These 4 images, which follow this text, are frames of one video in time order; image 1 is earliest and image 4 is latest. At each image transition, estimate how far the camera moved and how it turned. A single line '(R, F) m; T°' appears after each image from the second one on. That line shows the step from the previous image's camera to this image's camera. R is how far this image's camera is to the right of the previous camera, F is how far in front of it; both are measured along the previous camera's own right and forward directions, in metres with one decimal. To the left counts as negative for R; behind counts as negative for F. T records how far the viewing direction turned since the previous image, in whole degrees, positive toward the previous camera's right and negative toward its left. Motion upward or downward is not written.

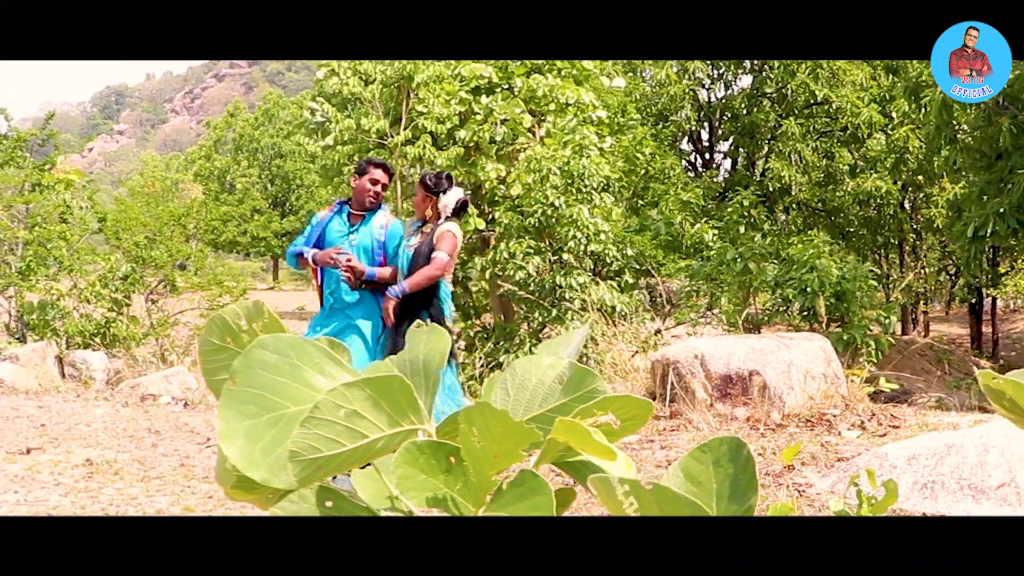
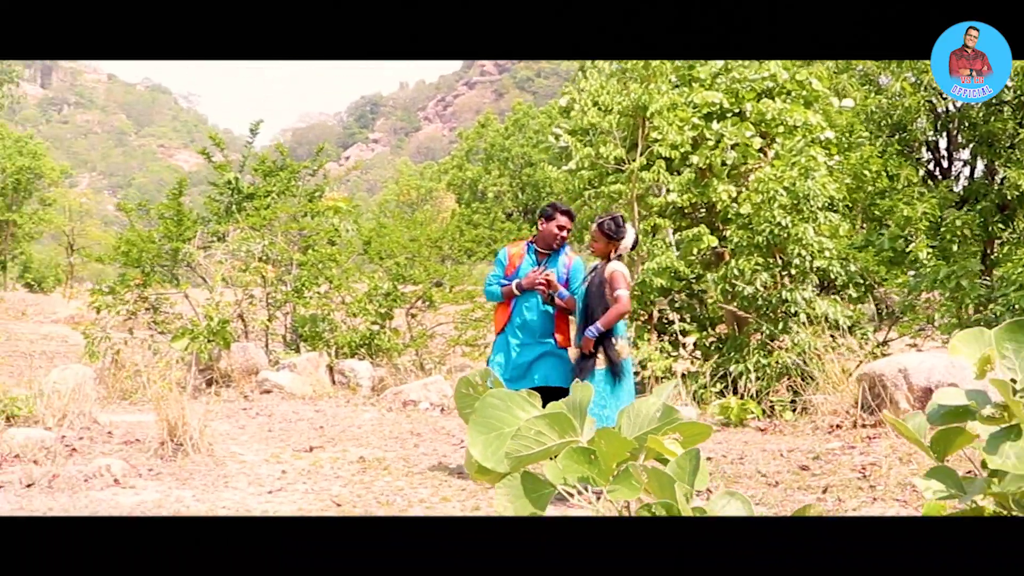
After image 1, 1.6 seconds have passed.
(+0.1, -0.6) m; -8°
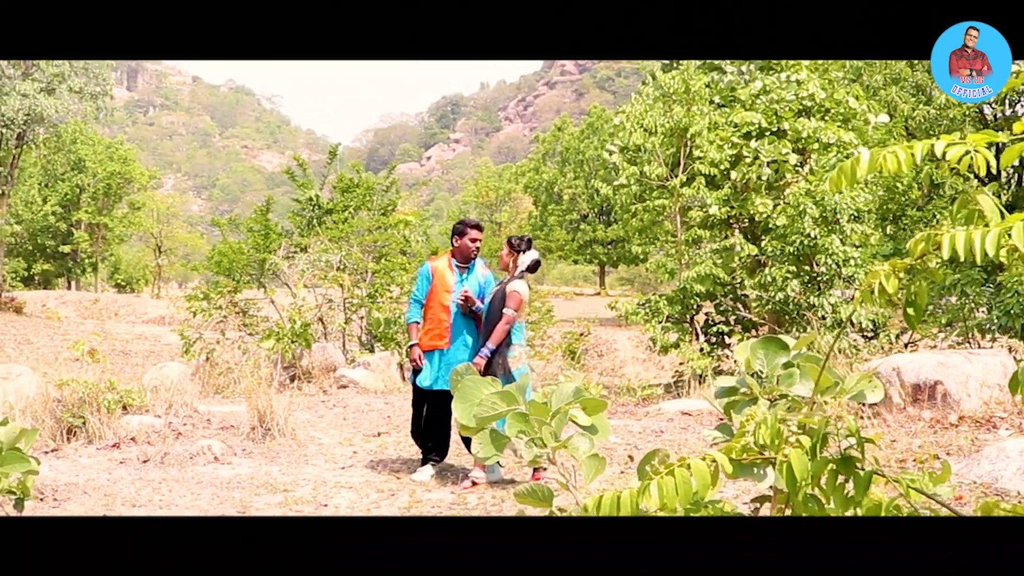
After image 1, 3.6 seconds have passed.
(+0.1, -0.8) m; -3°
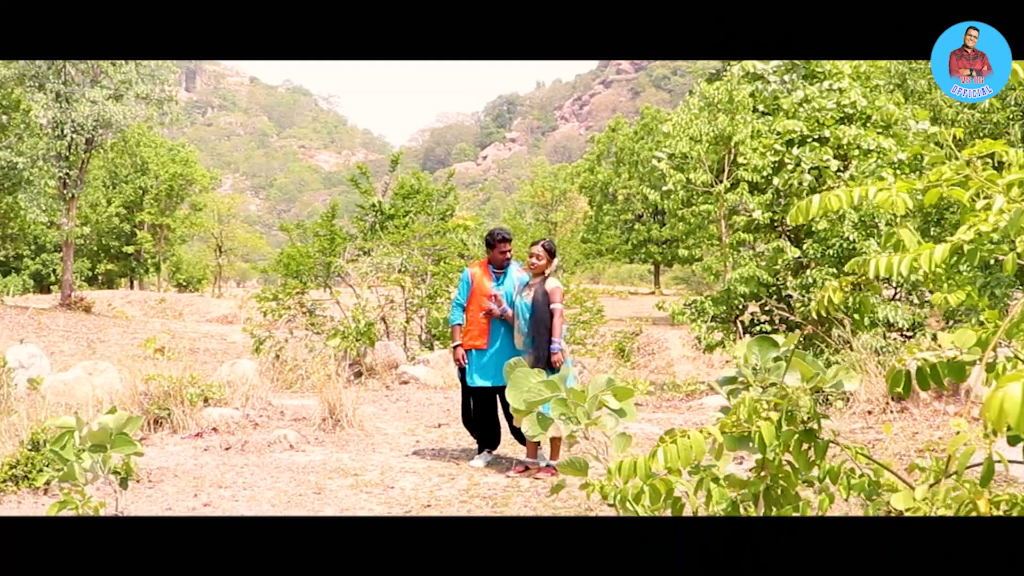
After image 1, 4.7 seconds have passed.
(0.0, -0.4) m; -2°
